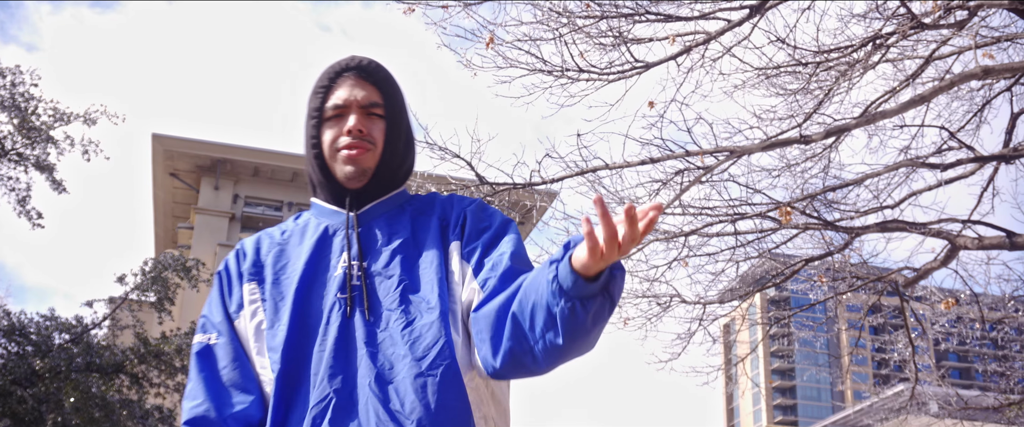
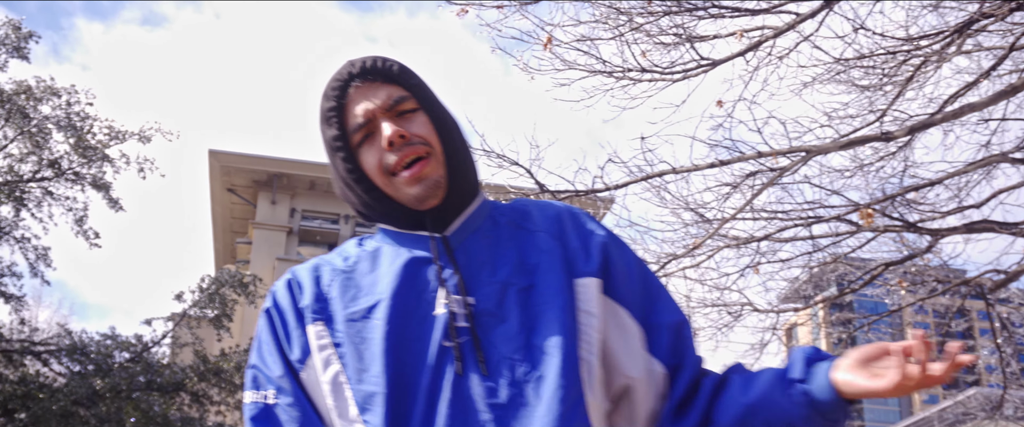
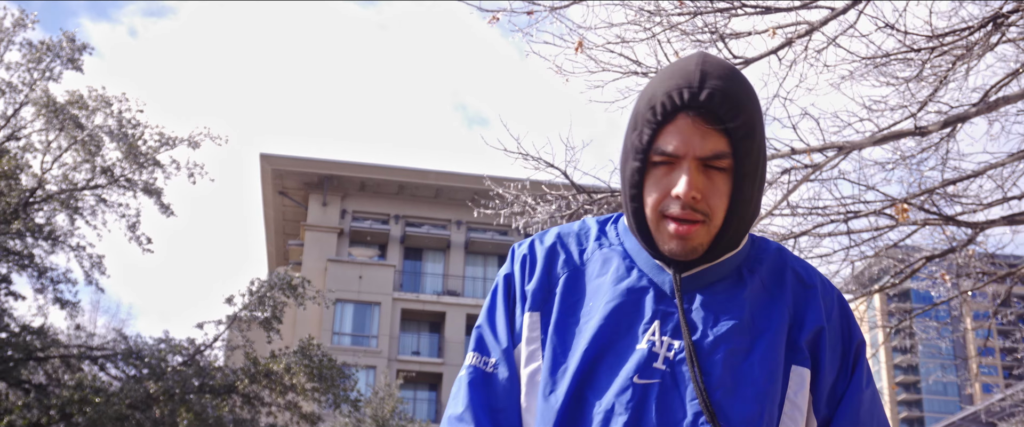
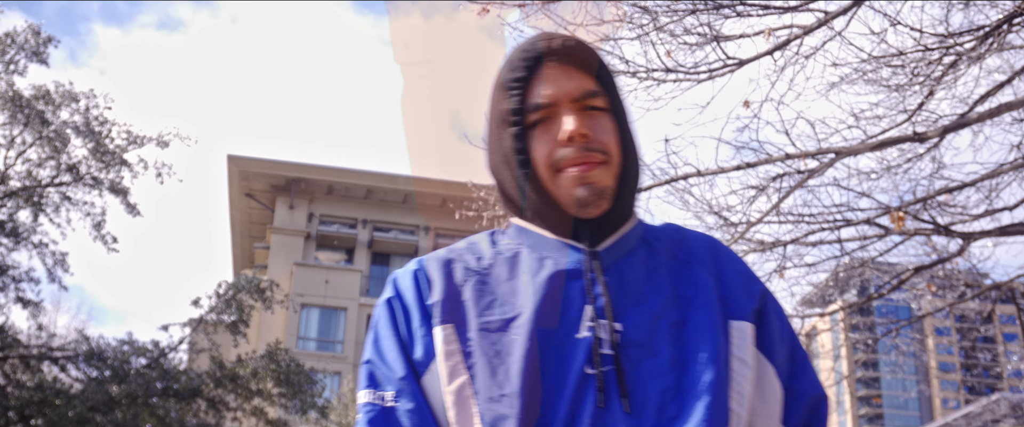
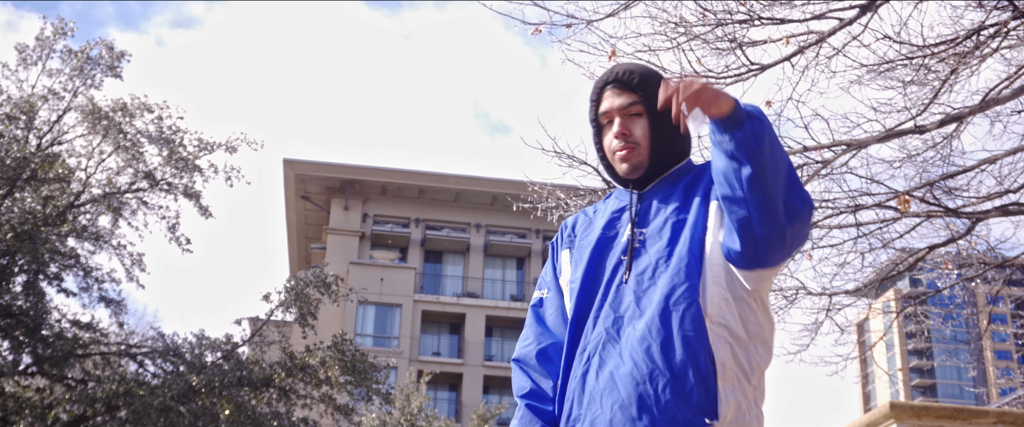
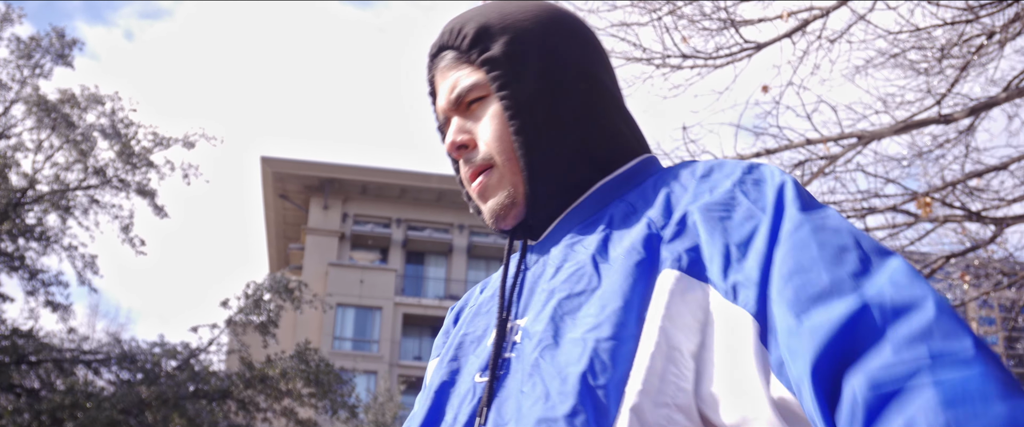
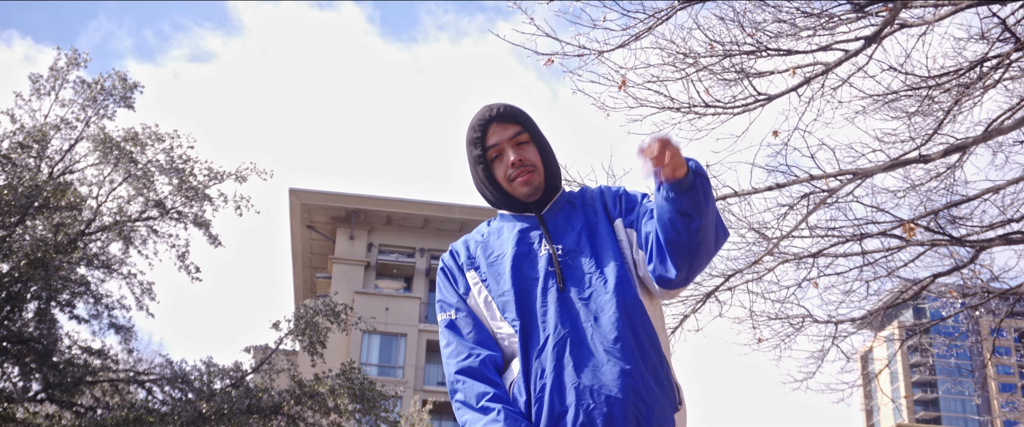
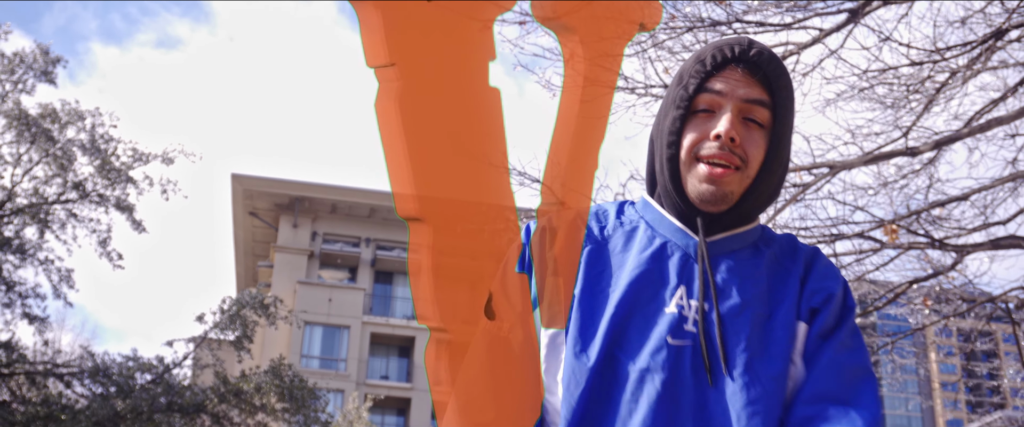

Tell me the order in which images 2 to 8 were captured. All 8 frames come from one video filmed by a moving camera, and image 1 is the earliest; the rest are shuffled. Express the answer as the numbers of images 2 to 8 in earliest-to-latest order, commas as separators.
2, 4, 8, 7, 5, 3, 6
